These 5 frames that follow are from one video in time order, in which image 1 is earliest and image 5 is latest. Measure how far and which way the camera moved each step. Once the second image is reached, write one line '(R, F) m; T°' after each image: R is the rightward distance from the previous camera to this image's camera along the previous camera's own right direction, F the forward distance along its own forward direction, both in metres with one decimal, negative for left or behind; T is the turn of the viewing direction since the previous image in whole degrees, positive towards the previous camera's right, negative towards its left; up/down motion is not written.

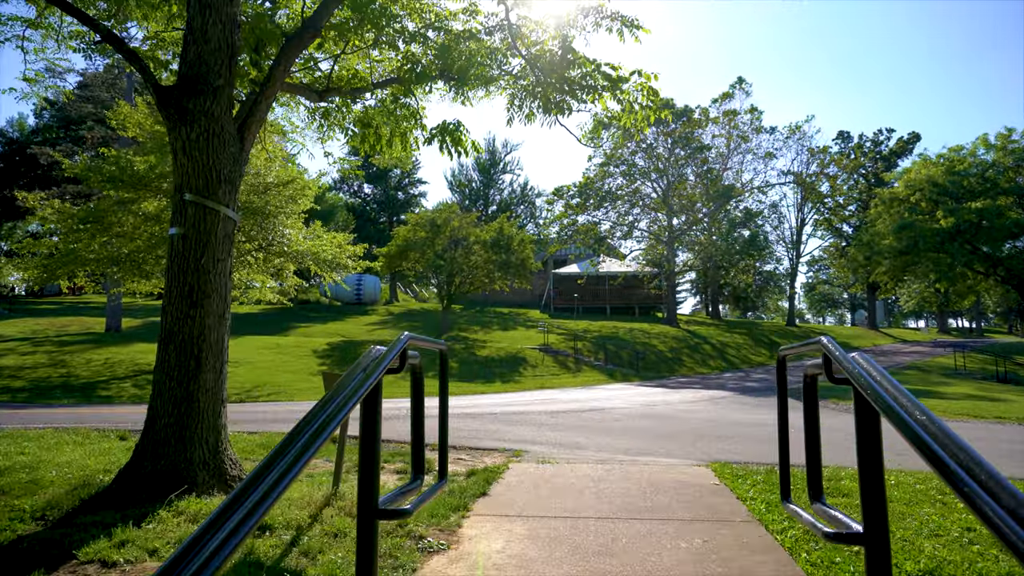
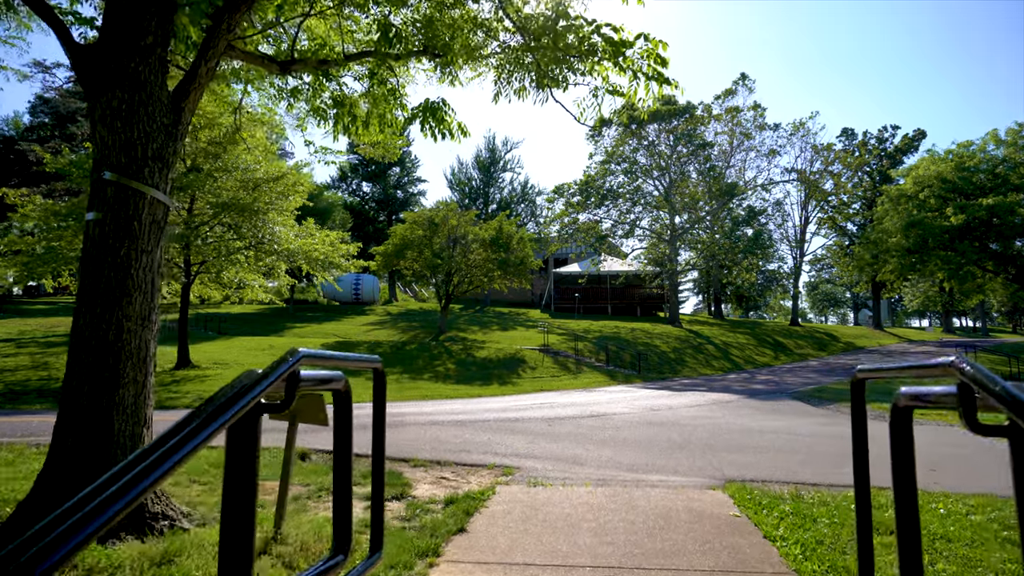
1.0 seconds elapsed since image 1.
(+0.1, +0.6) m; 0°
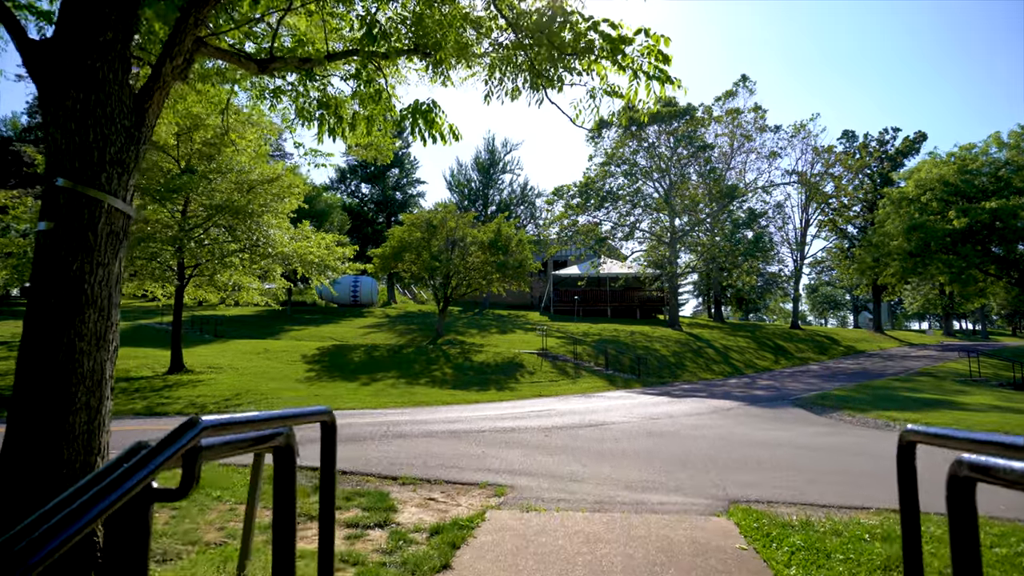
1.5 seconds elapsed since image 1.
(+0.1, +0.3) m; 0°
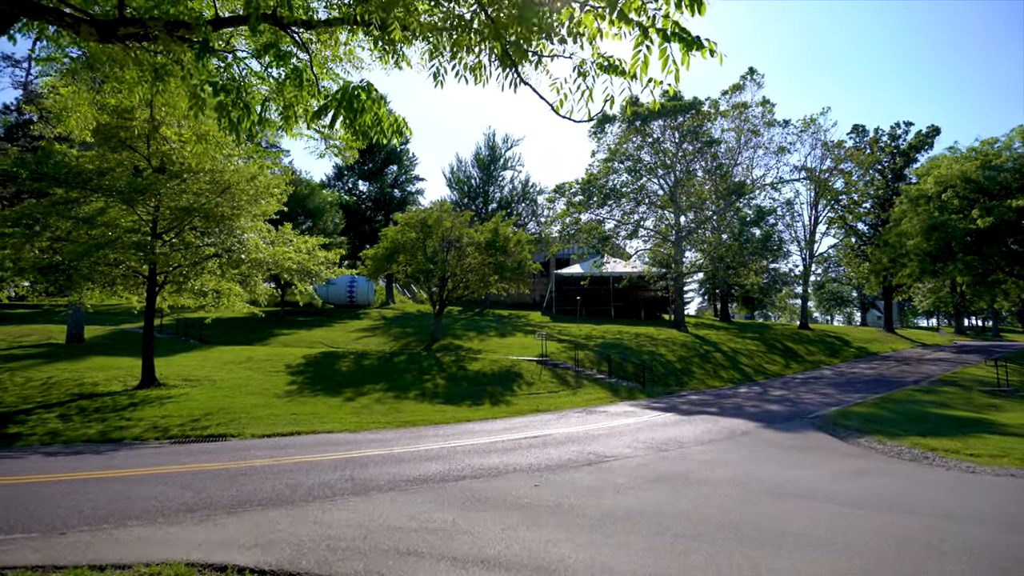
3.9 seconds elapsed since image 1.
(+0.2, +1.4) m; 0°
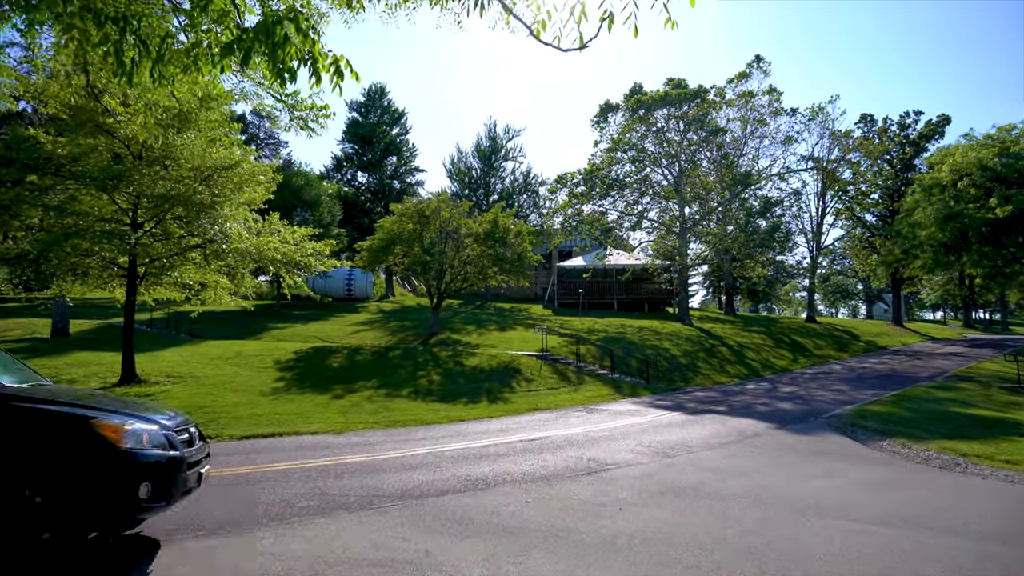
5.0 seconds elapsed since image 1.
(+0.2, +0.9) m; 0°
